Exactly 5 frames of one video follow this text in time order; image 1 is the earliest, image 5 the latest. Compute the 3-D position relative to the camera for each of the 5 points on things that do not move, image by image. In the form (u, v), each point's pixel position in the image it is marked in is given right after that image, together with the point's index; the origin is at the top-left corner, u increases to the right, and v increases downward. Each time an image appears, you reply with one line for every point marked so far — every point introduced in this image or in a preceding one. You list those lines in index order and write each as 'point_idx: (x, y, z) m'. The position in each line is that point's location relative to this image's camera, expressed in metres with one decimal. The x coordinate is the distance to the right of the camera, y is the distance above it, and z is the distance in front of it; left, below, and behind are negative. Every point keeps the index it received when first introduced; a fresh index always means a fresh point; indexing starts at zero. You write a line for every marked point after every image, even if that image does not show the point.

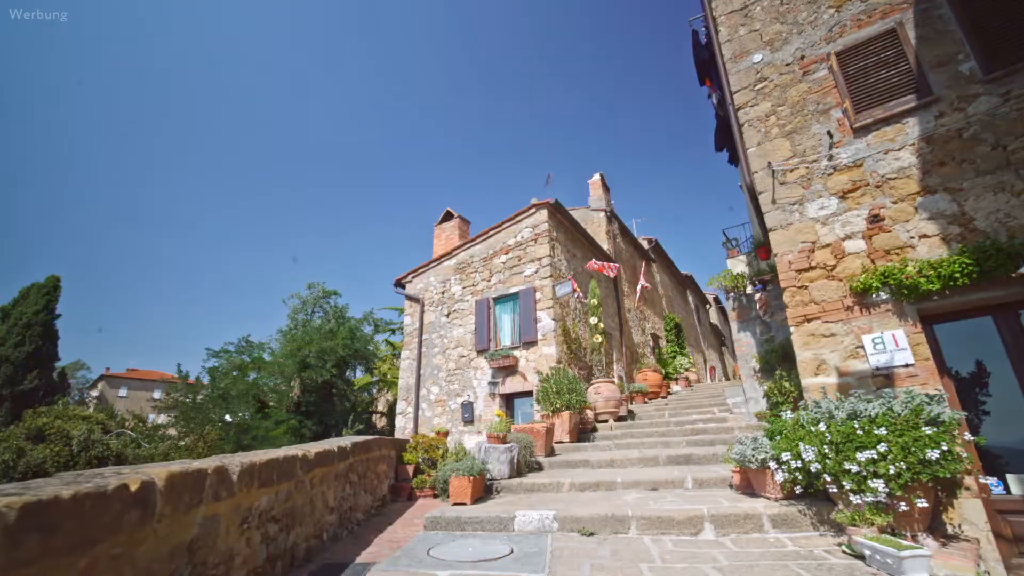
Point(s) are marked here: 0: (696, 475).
0: (+1.7, -1.8, +3.9) m
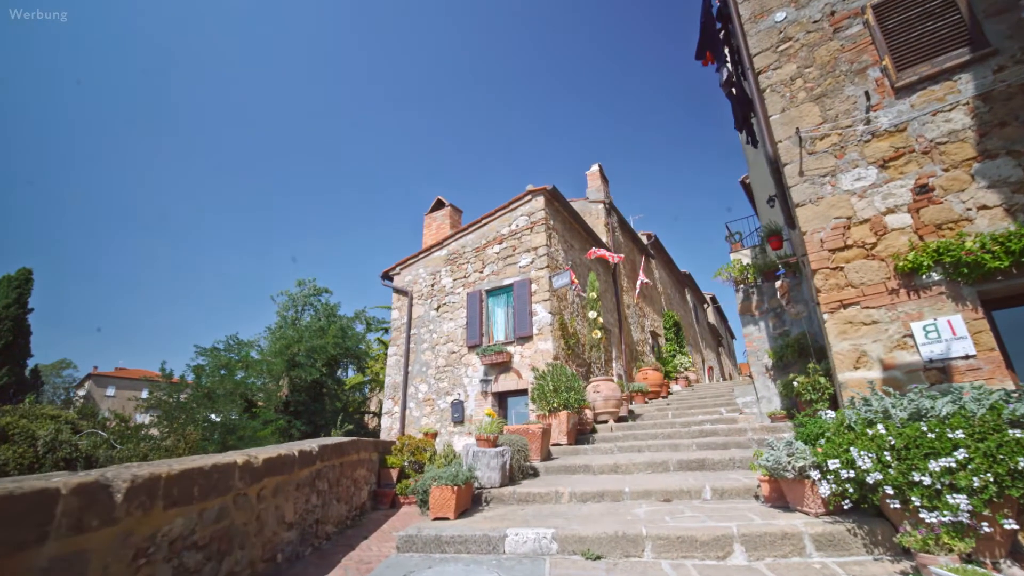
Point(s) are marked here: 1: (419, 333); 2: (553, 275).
0: (+1.7, -1.6, +3.4) m
1: (-2.0, -1.0, +8.9) m
2: (+0.7, +0.2, +7.5) m
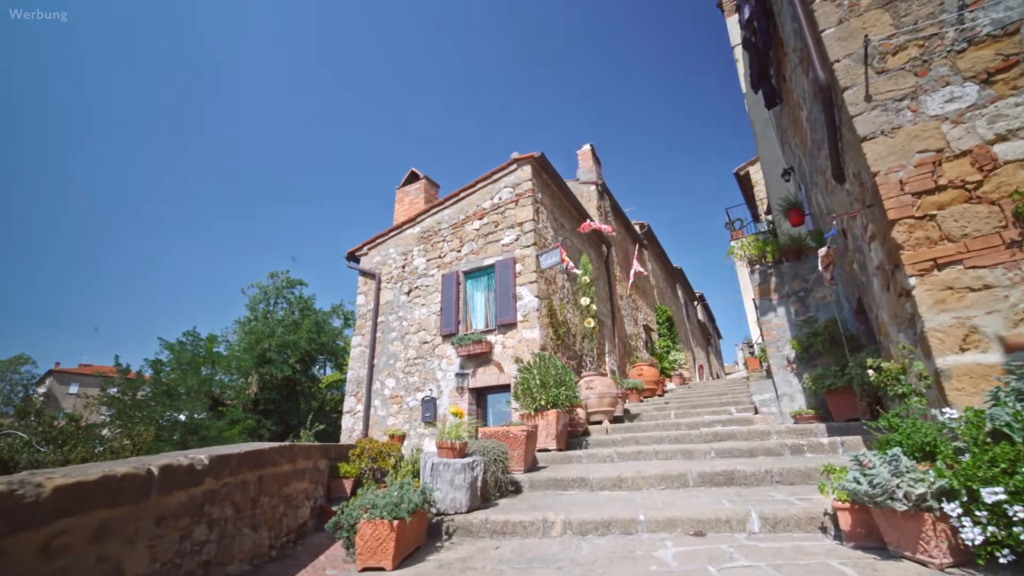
0: (+1.5, -1.3, +2.5) m
1: (-2.4, -0.6, +7.8) m
2: (+0.4, +0.5, +6.5) m
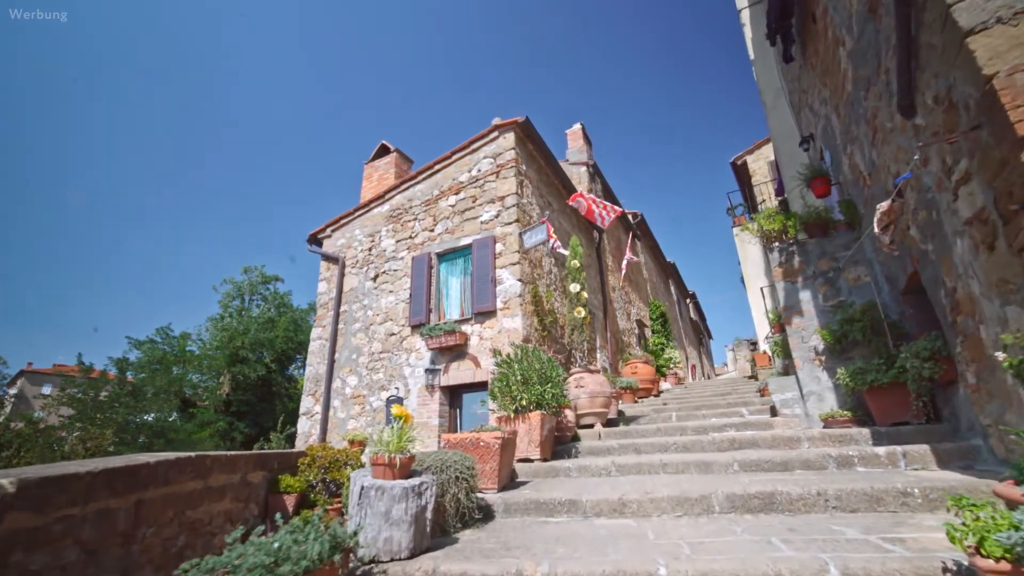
0: (+1.3, -1.1, +1.6) m
1: (-2.7, -0.4, +6.9) m
2: (+0.2, +0.8, +5.7) m
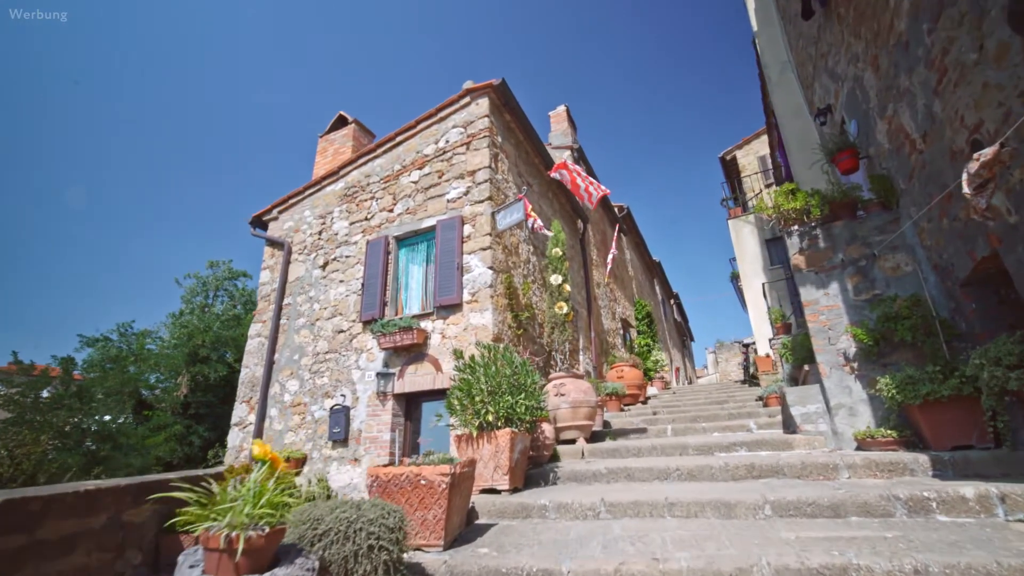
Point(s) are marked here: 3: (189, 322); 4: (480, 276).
0: (+1.1, -1.0, +0.8) m
1: (-3.1, -0.2, +5.9) m
2: (-0.2, +0.9, +4.8) m
3: (-14.3, -1.3, +17.8) m
4: (-0.3, +0.1, +4.6) m
